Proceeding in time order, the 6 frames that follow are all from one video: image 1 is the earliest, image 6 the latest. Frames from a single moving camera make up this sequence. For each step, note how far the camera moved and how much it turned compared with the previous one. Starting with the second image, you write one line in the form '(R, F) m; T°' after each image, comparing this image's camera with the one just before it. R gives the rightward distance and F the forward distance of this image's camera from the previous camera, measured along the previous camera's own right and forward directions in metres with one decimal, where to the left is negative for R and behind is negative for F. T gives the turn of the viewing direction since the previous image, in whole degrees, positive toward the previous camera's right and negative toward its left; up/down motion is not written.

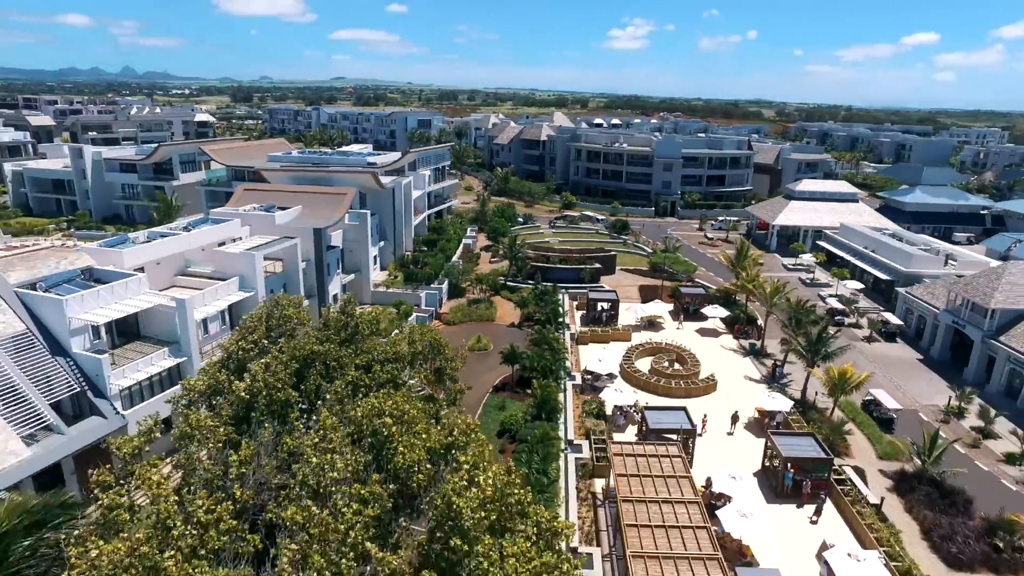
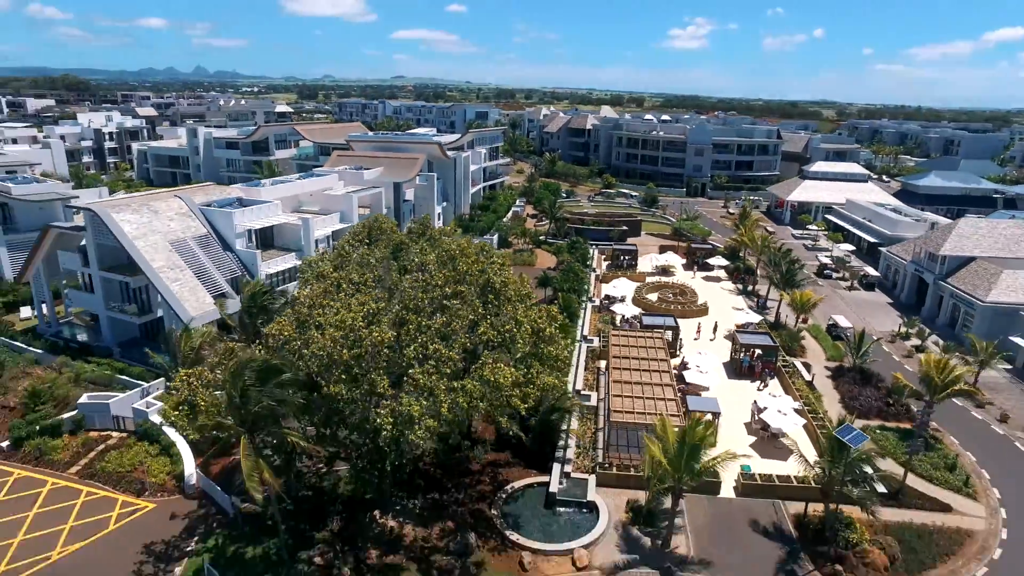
(+1.4, -10.1) m; -5°
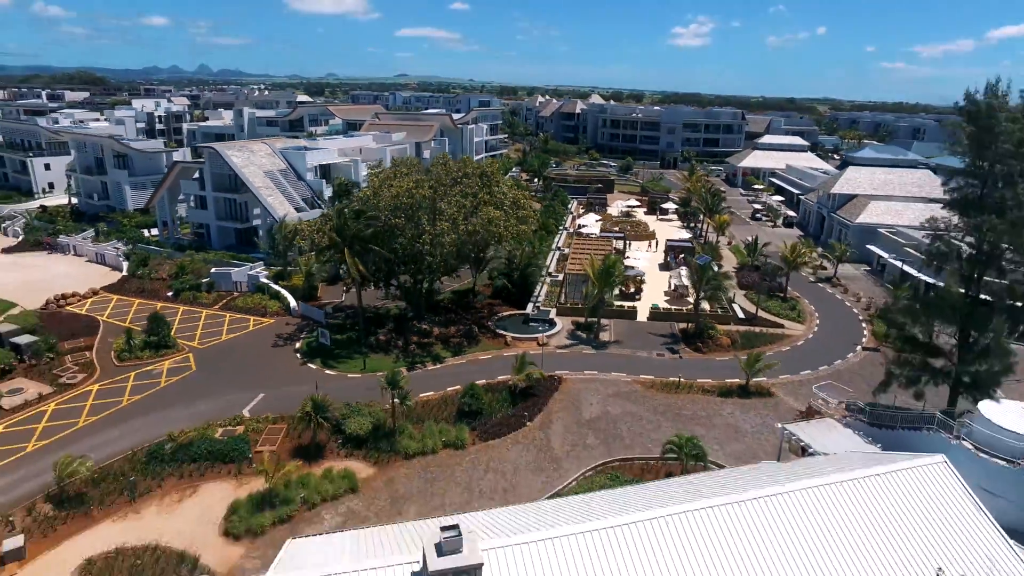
(+0.8, -14.2) m; 0°
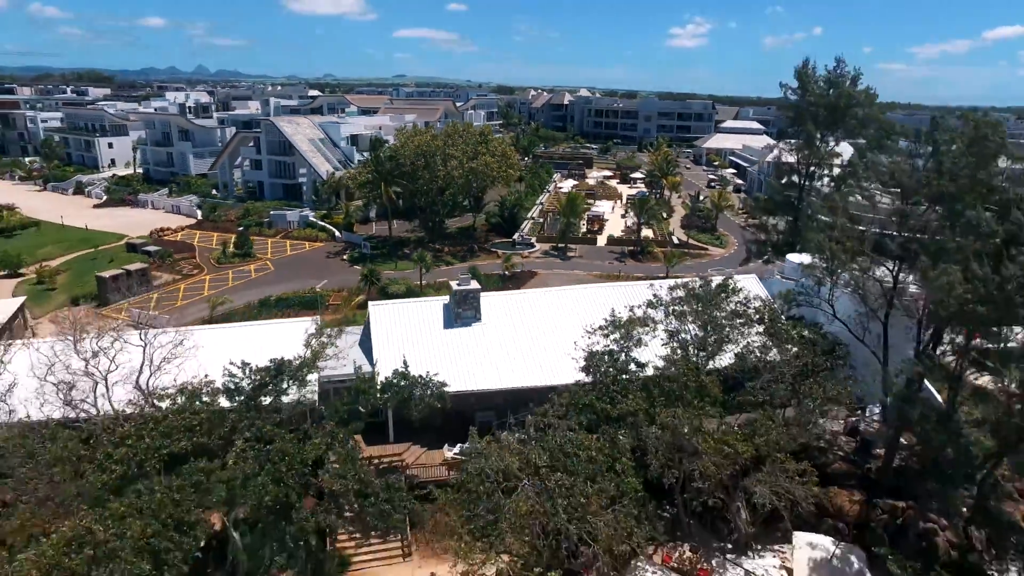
(+0.6, -12.8) m; 0°
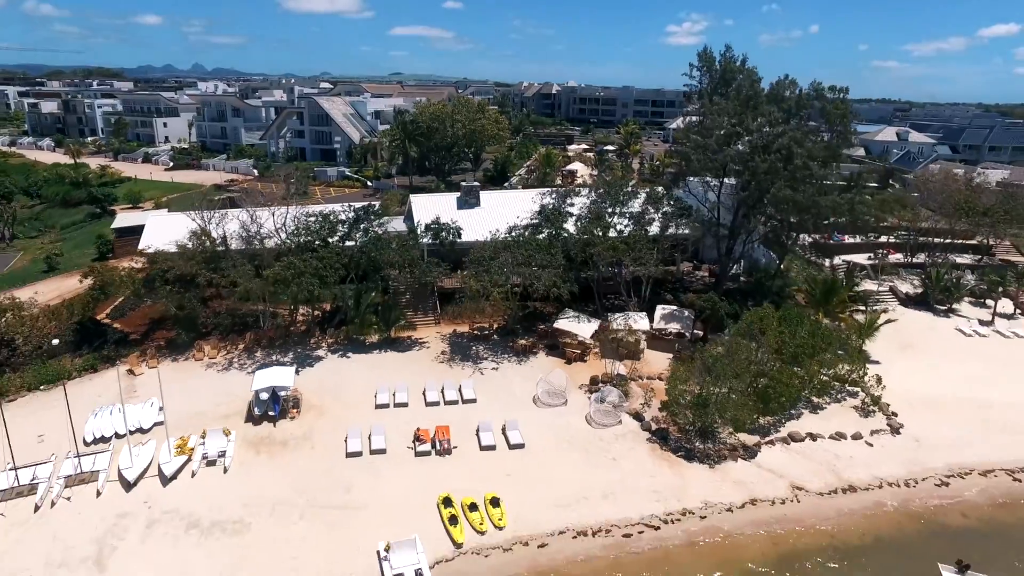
(+0.6, -15.7) m; 0°
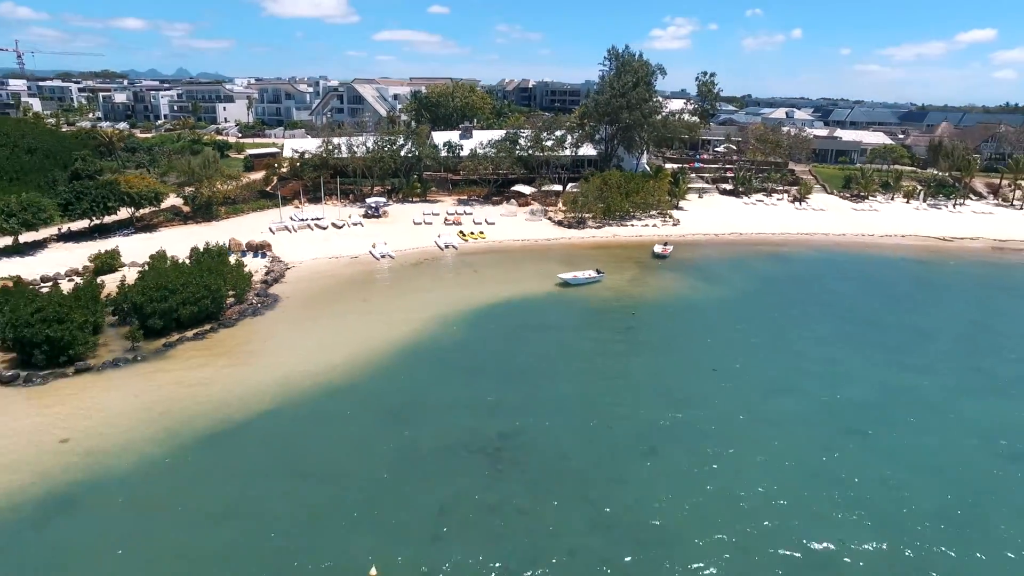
(+0.9, -29.4) m; +1°
